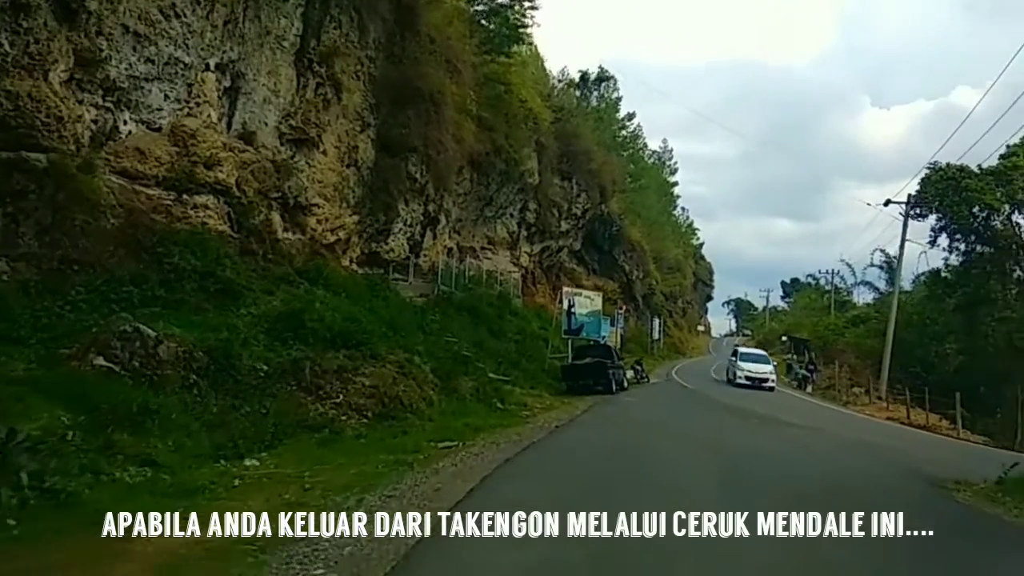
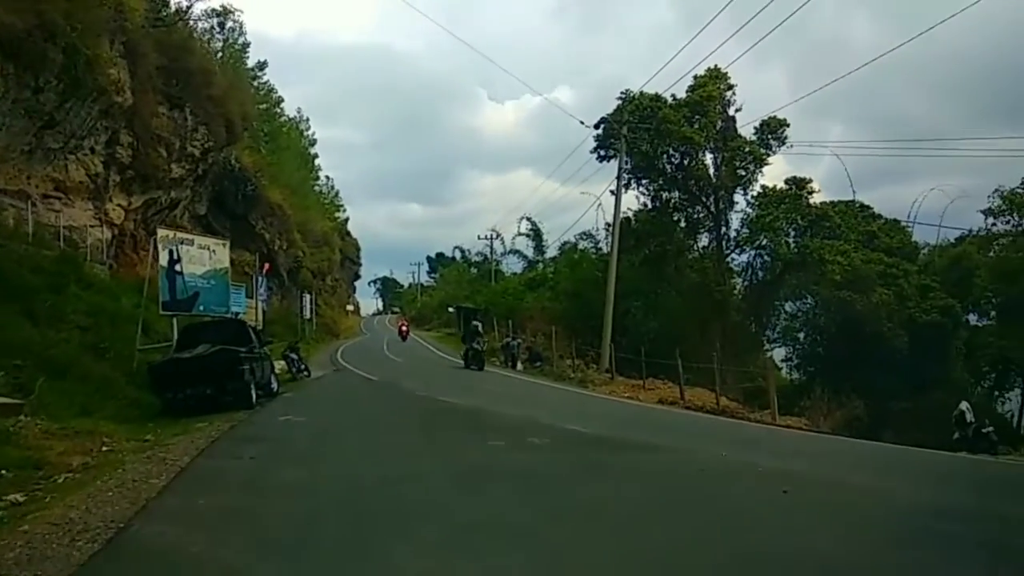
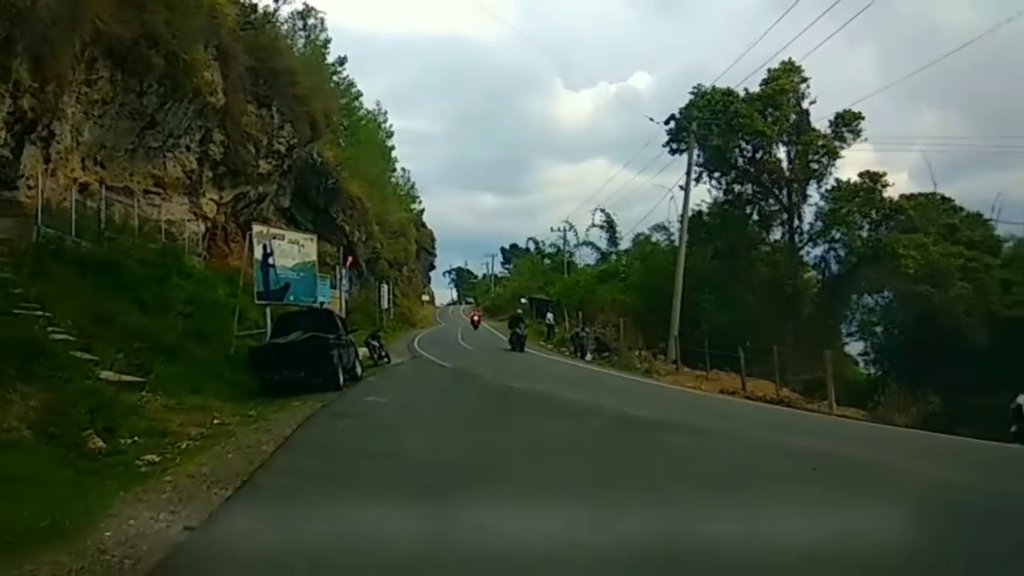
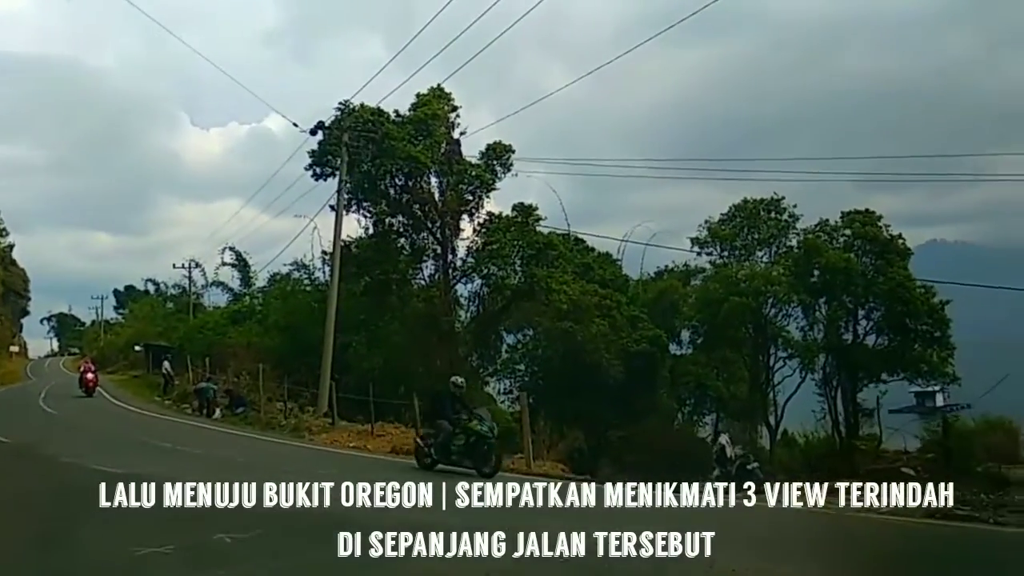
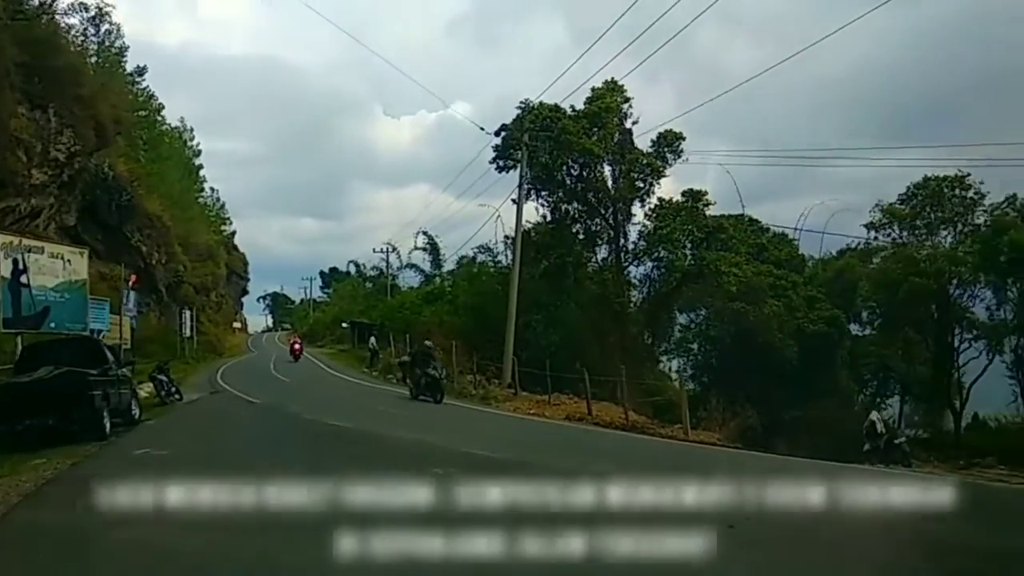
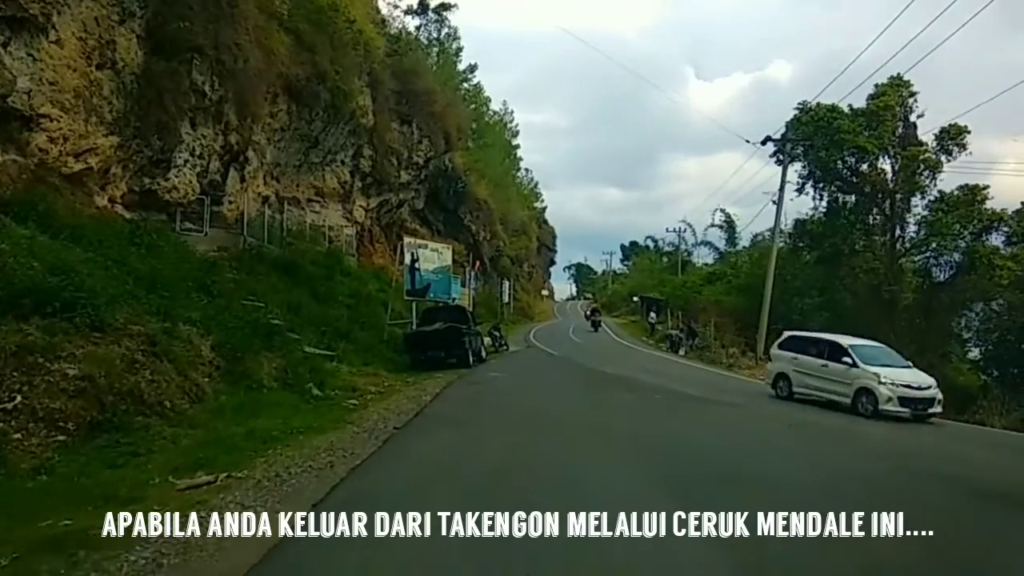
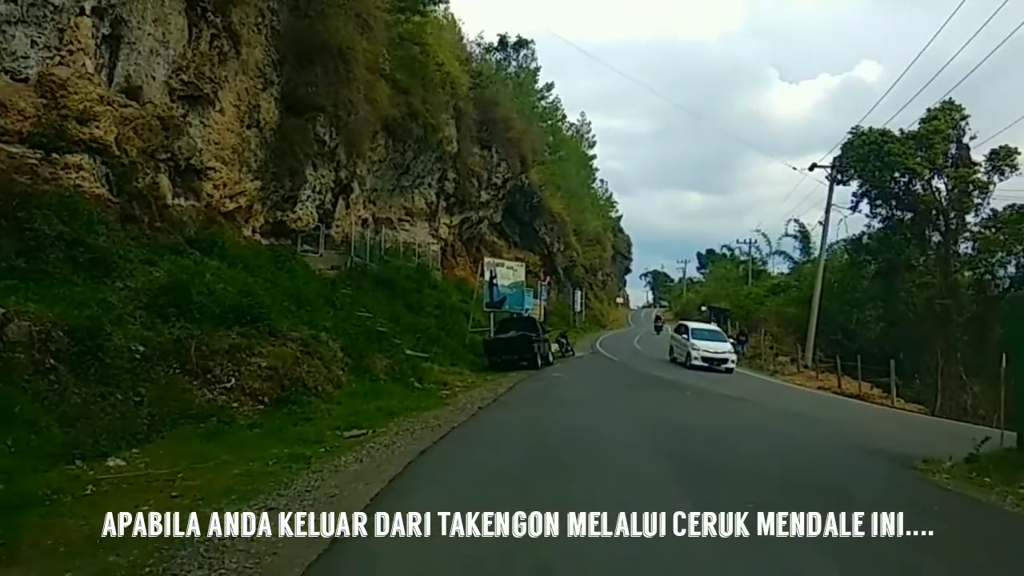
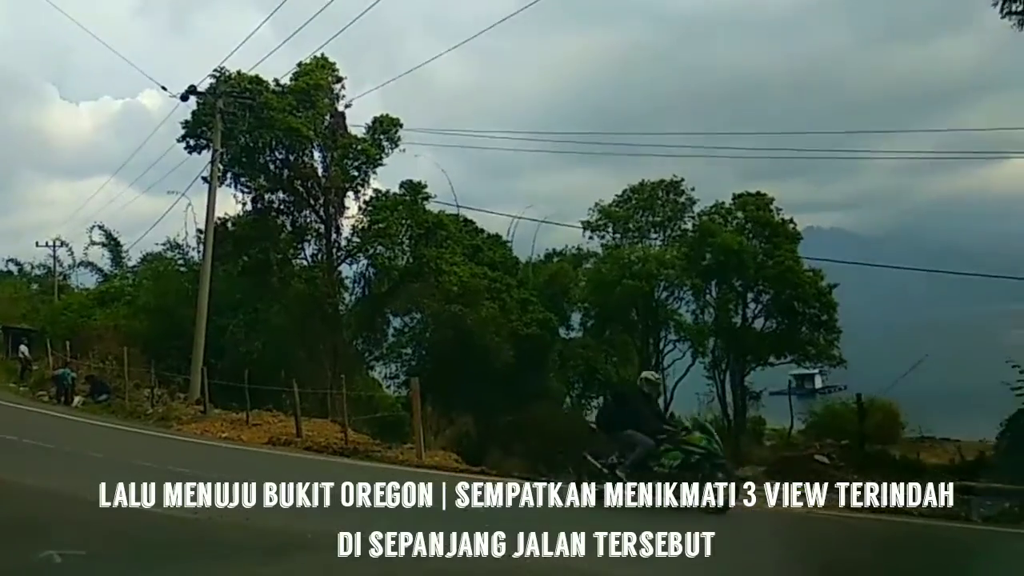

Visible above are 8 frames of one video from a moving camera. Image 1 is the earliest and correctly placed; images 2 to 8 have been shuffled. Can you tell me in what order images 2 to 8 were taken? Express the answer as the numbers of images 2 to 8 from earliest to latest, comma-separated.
7, 6, 3, 2, 5, 4, 8
